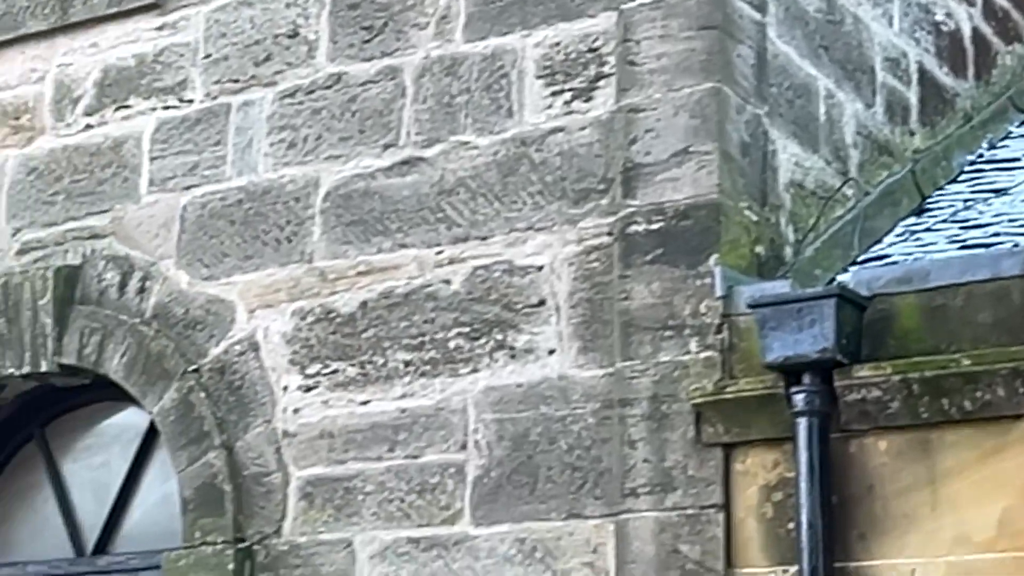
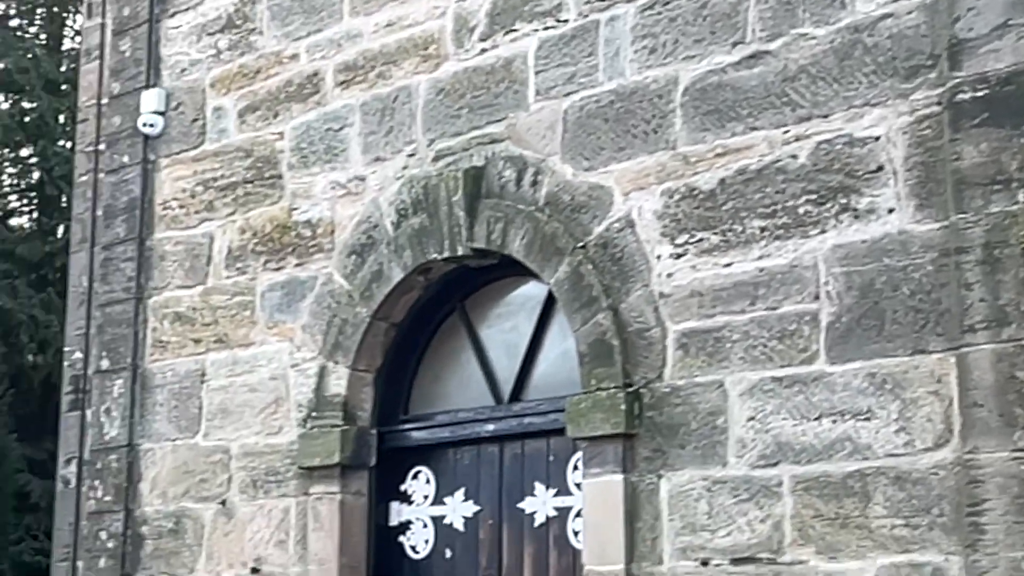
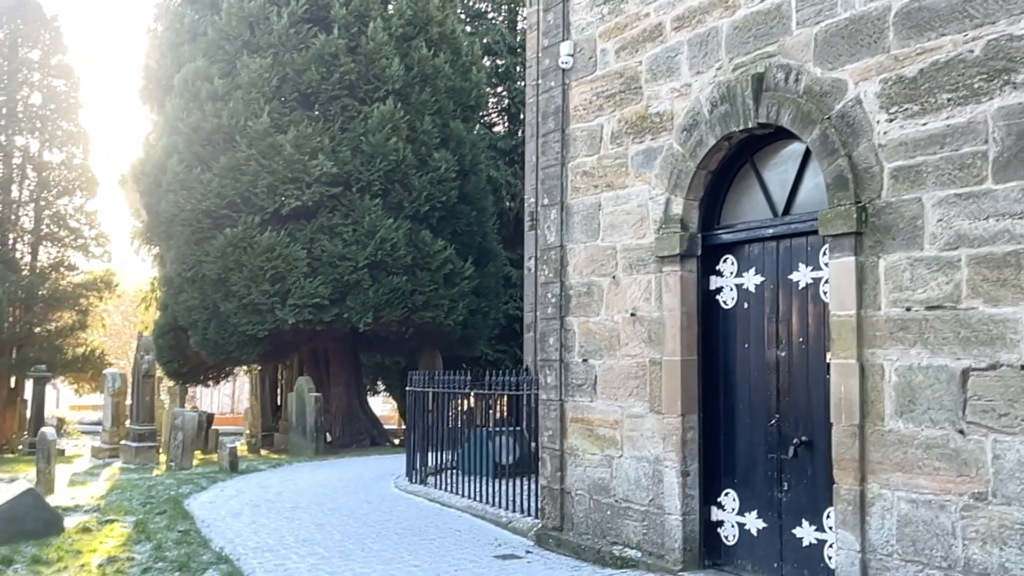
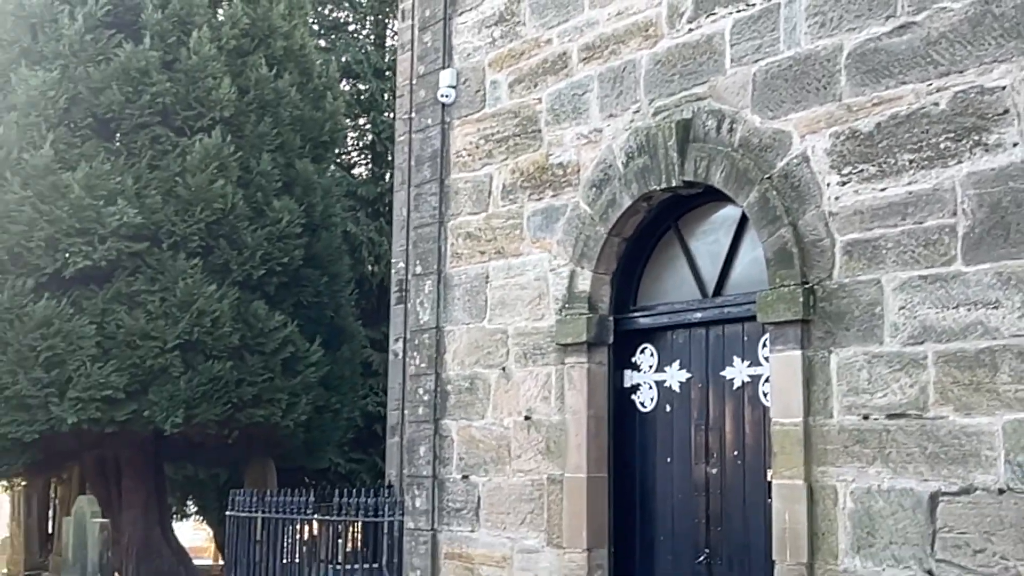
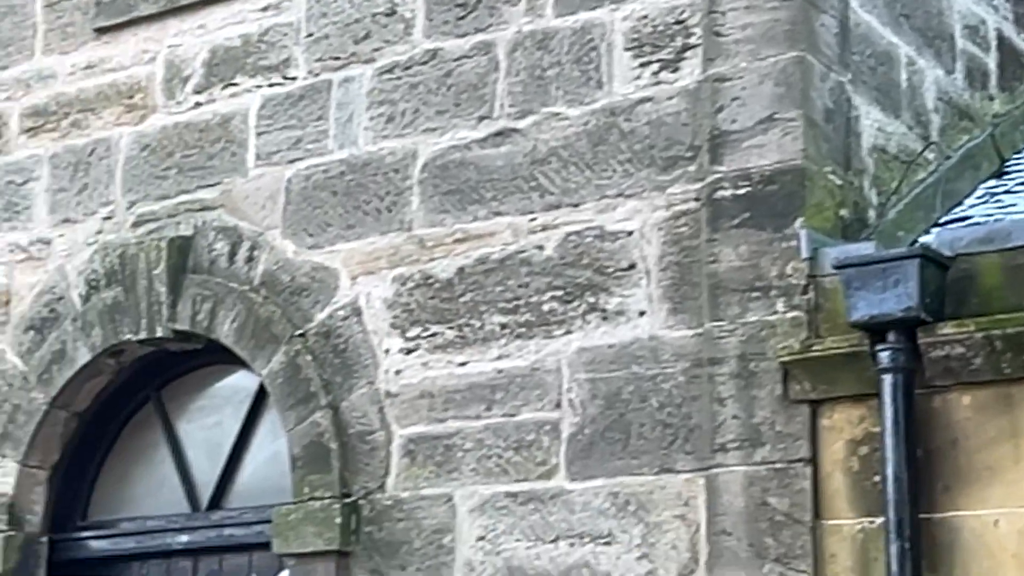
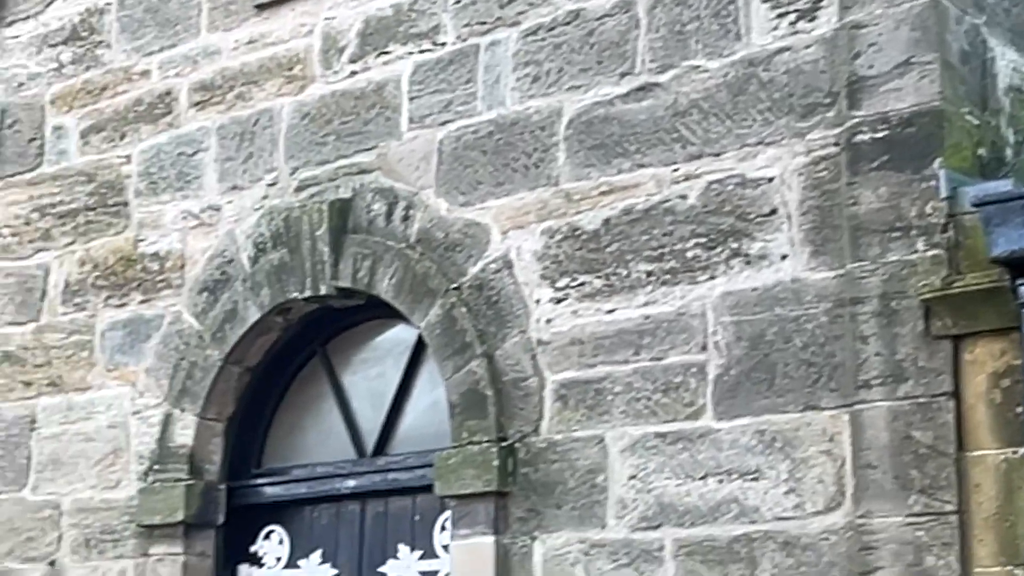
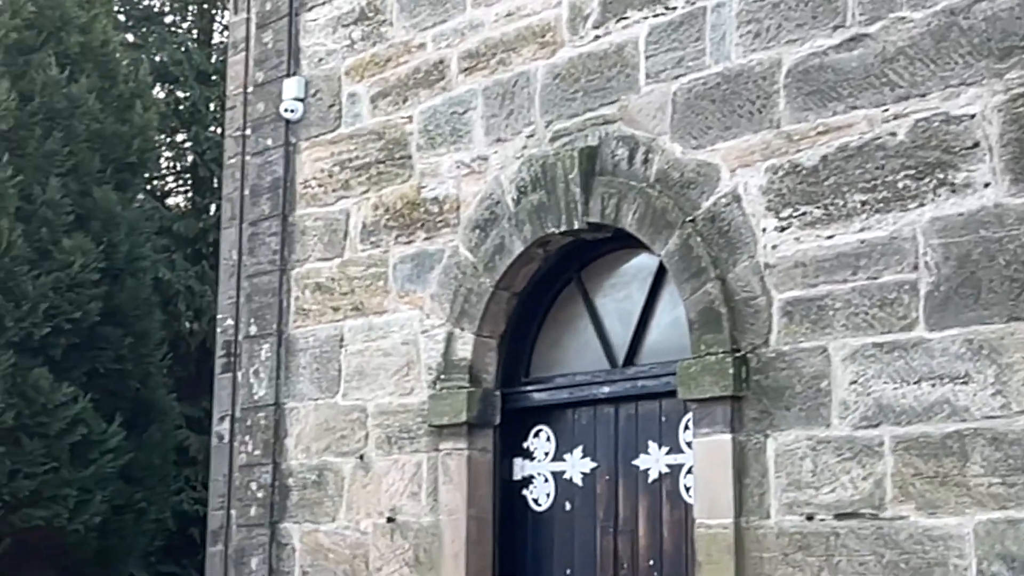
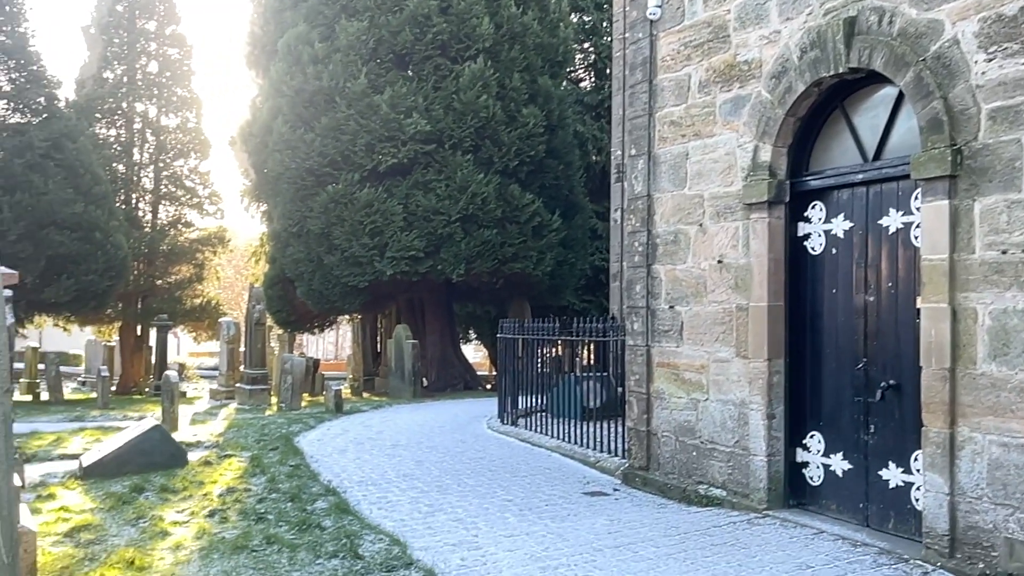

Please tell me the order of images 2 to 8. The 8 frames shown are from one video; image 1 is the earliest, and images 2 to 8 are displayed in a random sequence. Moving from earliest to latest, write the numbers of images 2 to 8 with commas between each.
5, 6, 2, 7, 4, 3, 8
